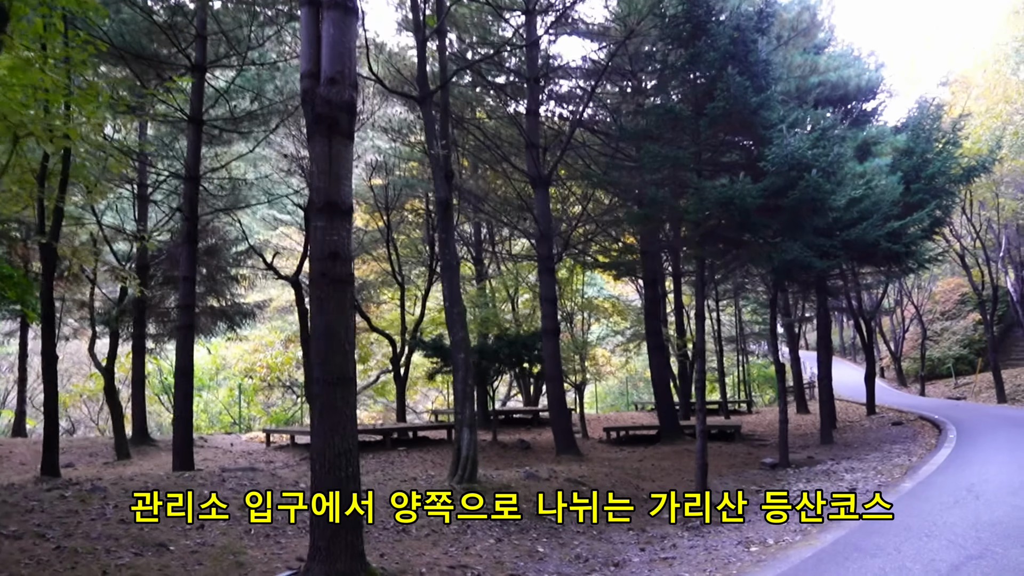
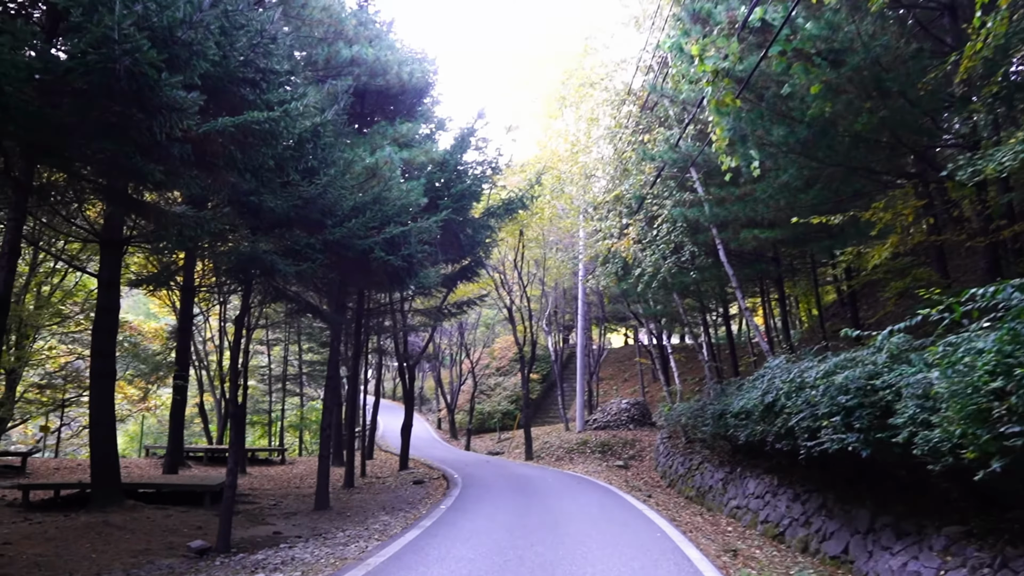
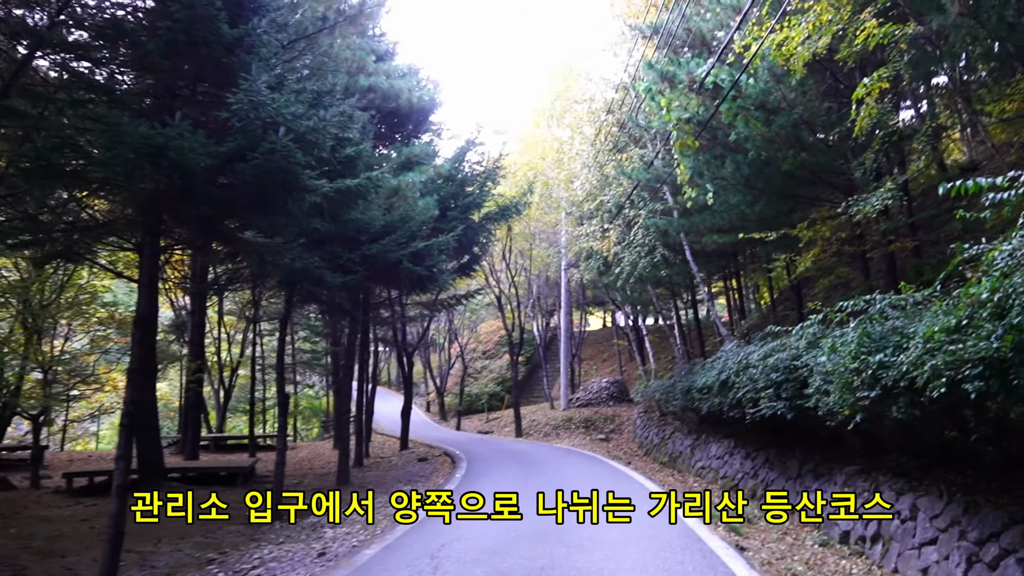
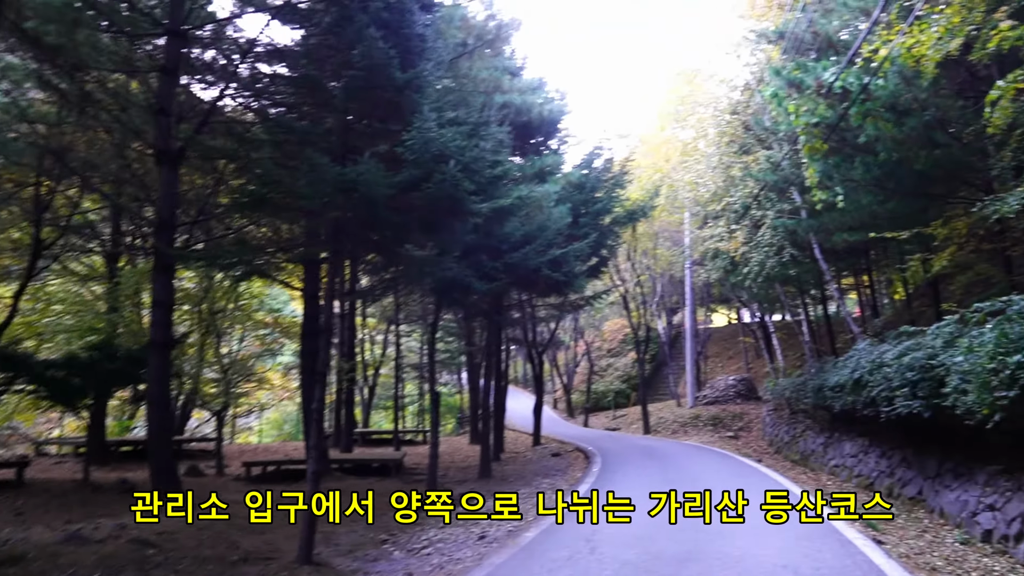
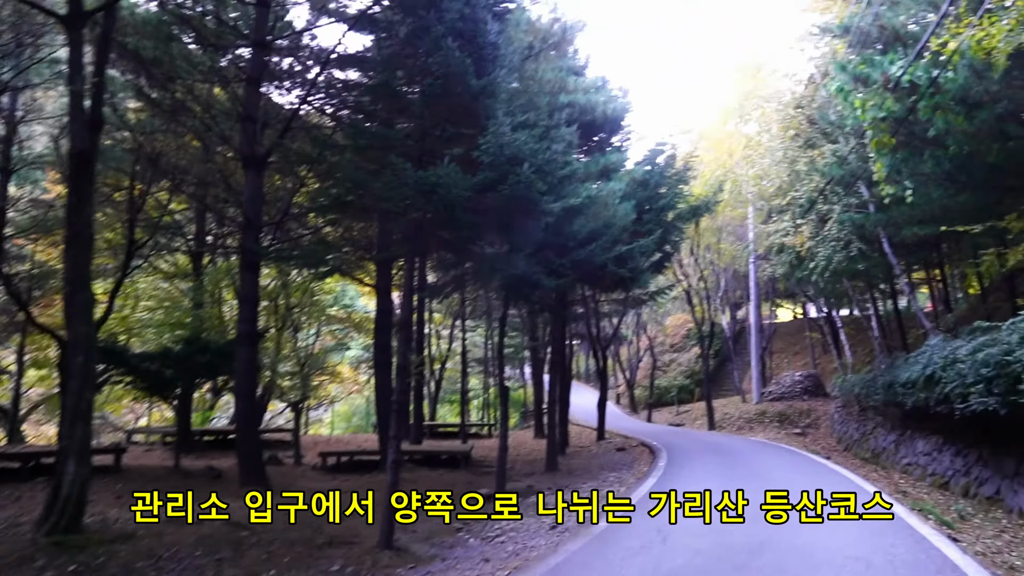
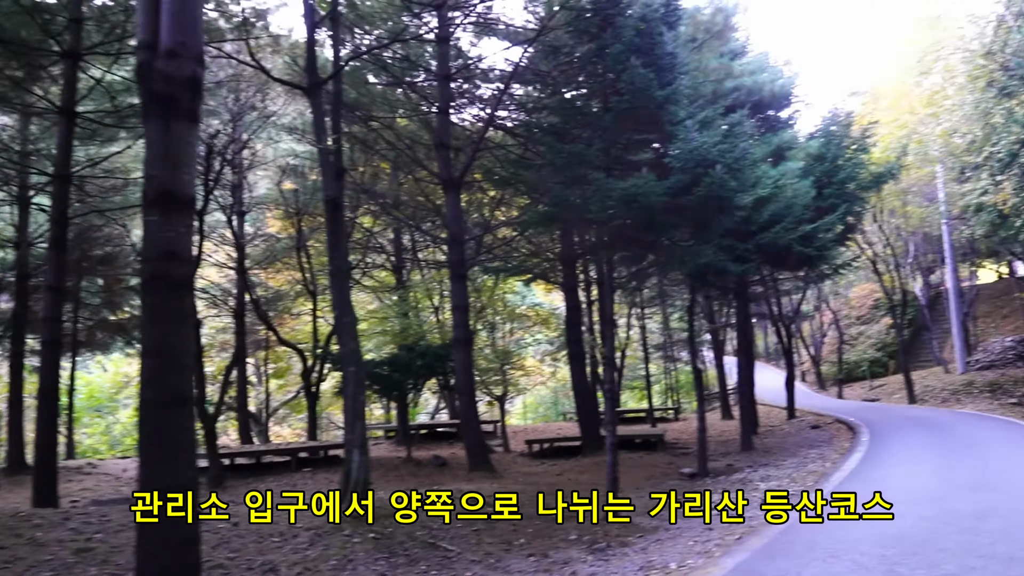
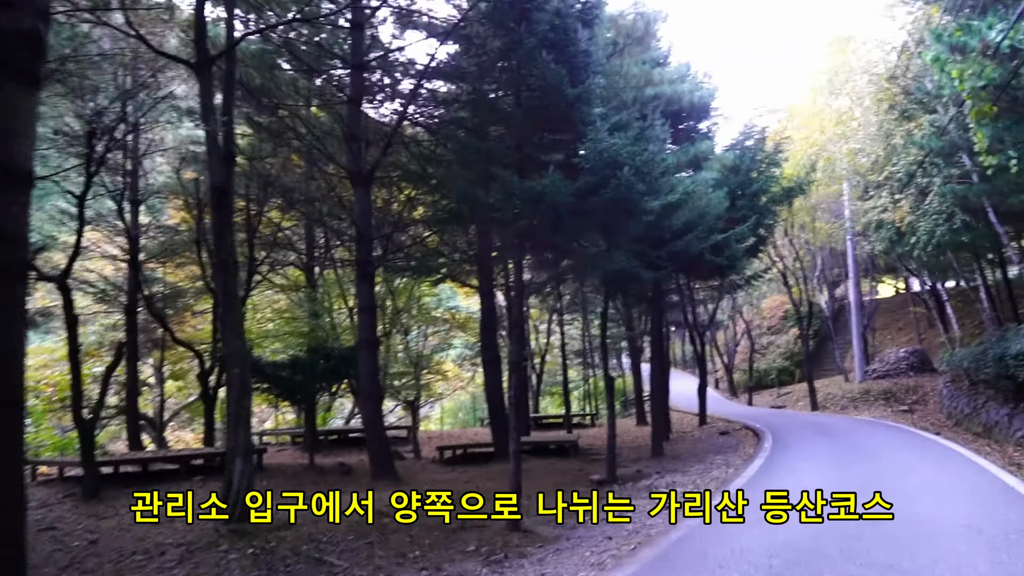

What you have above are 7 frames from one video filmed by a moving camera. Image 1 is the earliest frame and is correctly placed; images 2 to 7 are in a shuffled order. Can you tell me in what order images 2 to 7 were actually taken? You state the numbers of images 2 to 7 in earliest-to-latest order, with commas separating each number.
6, 7, 5, 4, 3, 2
